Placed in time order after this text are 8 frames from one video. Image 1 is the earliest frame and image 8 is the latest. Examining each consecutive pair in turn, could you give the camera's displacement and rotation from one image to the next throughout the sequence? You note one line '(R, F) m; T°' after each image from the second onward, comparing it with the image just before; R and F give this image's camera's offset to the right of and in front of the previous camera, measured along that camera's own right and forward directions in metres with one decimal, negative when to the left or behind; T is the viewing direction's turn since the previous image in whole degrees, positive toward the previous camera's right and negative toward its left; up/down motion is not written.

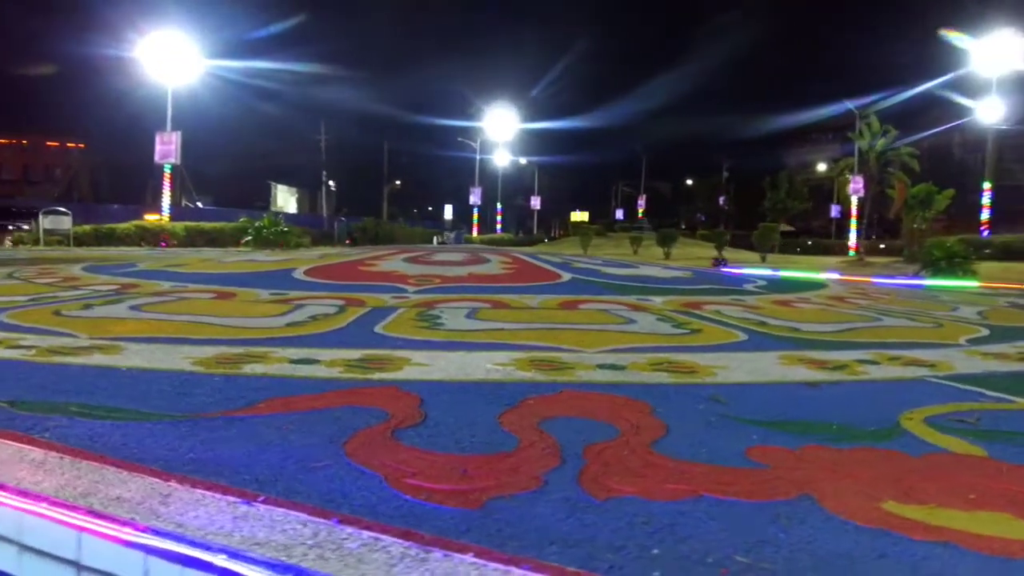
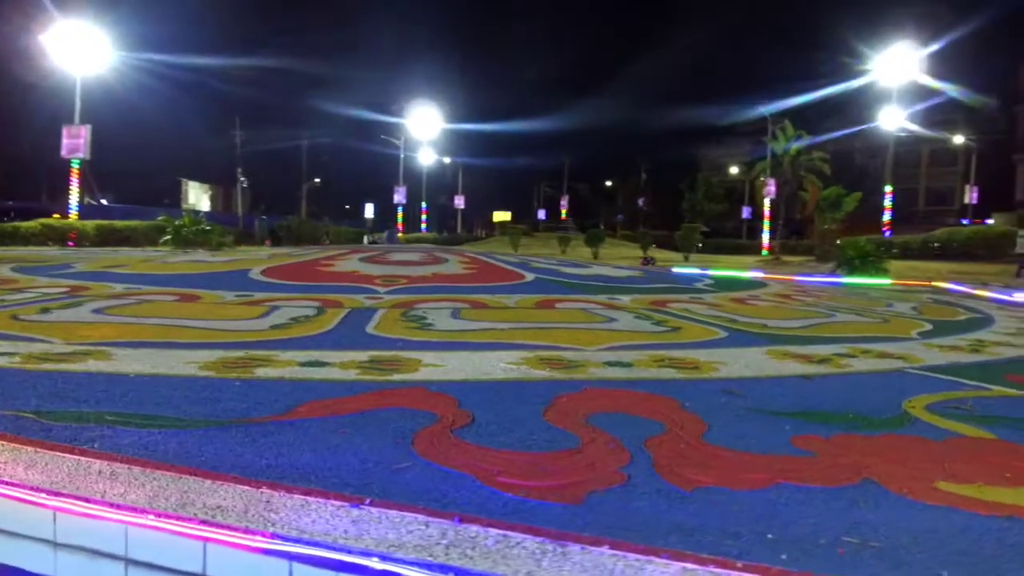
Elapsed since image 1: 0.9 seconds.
(-0.9, 0.0) m; +6°
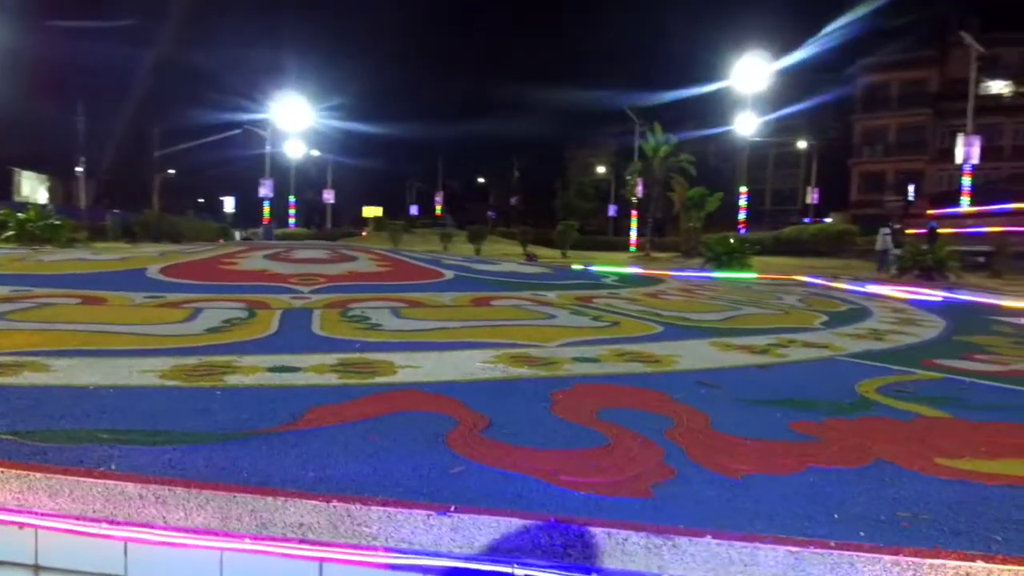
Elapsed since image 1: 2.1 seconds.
(-1.0, +0.1) m; +10°
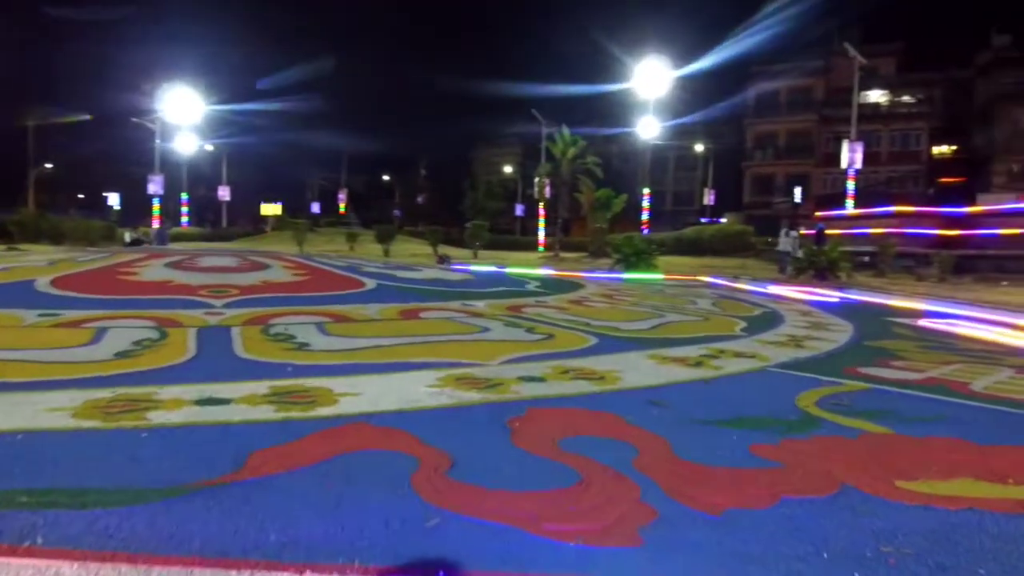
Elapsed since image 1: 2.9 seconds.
(-0.4, +0.3) m; +7°
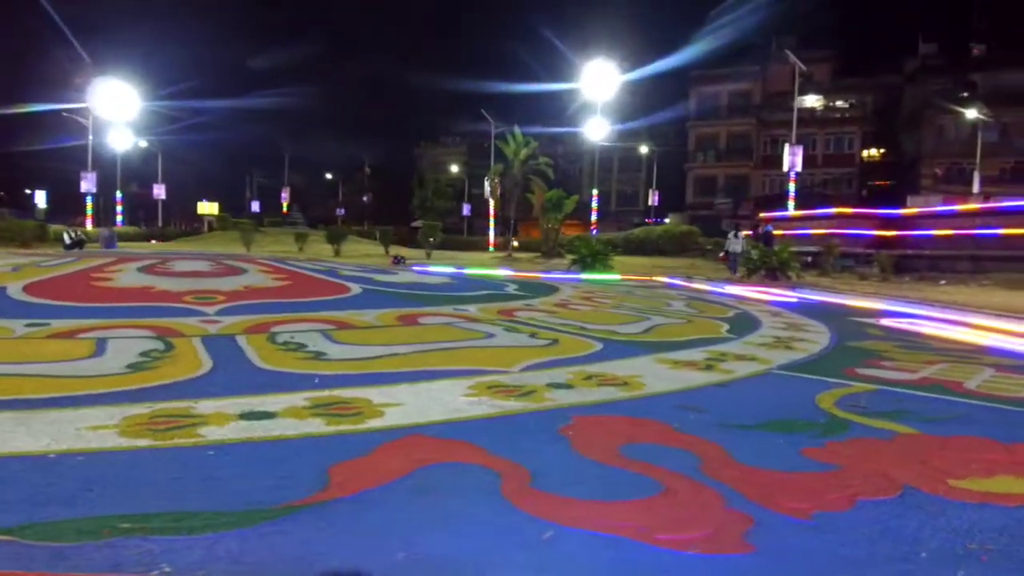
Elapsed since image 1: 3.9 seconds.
(-0.9, 0.0) m; +5°
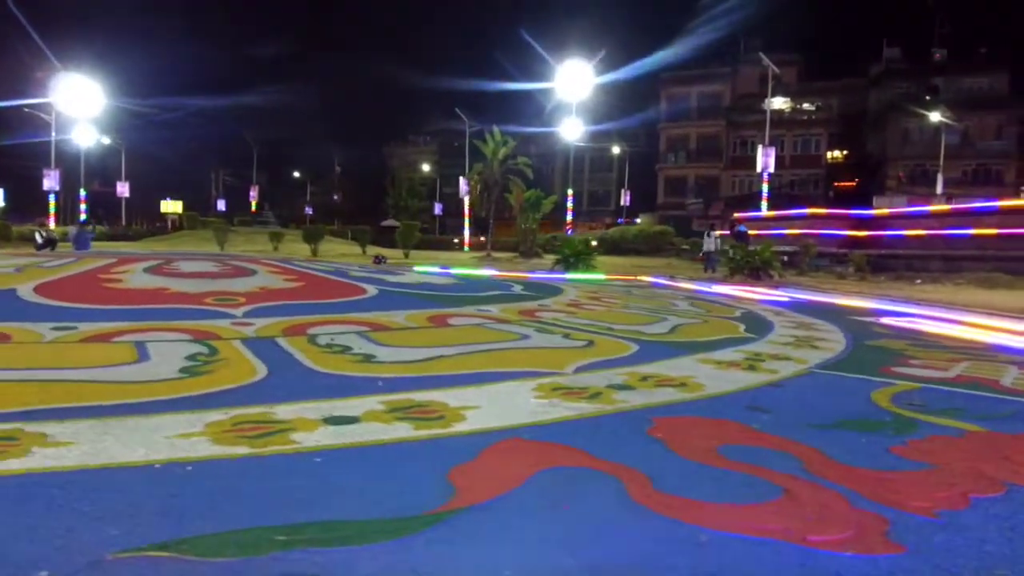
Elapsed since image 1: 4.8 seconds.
(-1.0, +0.1) m; +3°
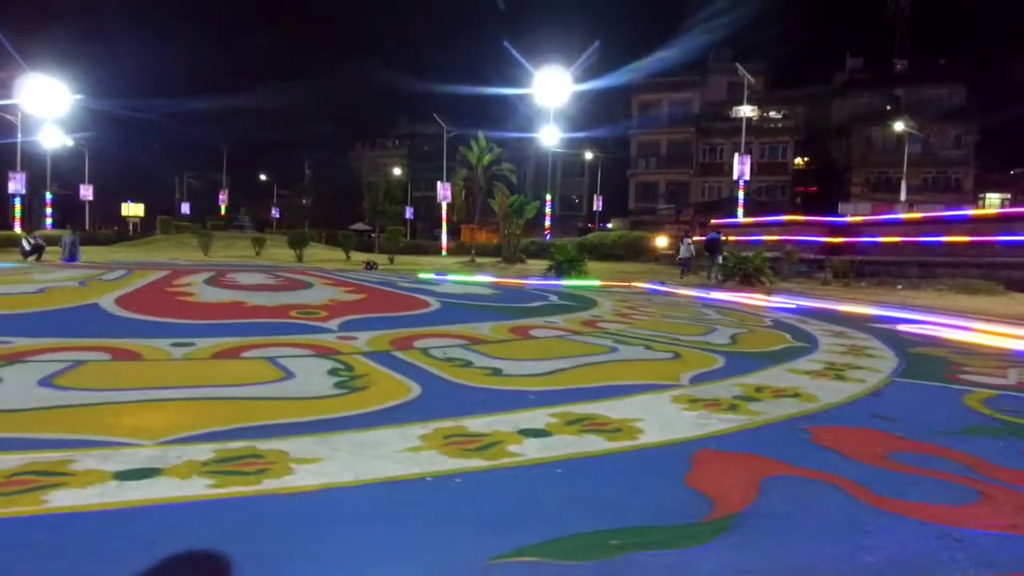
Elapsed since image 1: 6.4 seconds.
(-1.9, -0.4) m; +3°
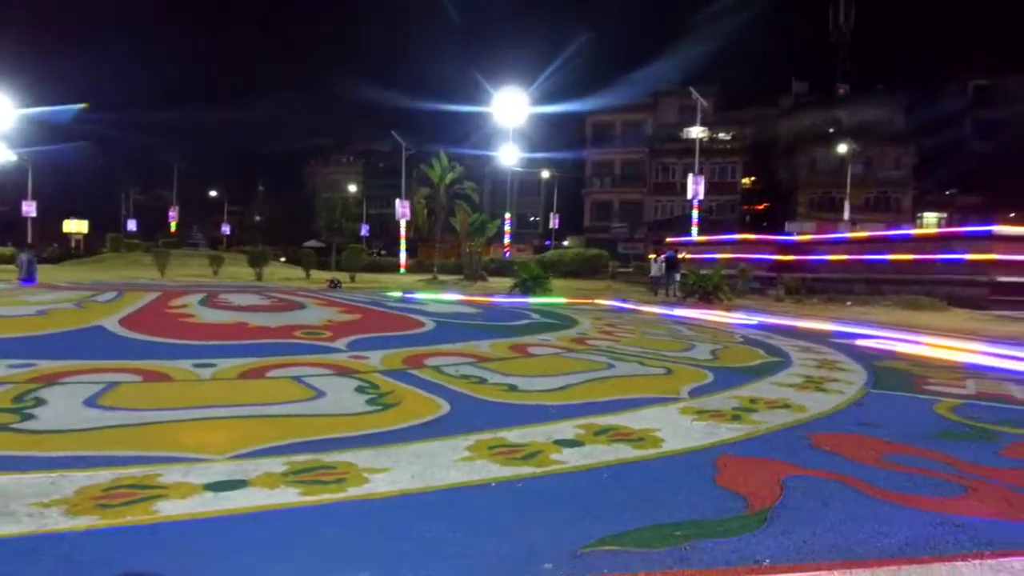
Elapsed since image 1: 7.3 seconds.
(-0.8, -0.6) m; +4°
